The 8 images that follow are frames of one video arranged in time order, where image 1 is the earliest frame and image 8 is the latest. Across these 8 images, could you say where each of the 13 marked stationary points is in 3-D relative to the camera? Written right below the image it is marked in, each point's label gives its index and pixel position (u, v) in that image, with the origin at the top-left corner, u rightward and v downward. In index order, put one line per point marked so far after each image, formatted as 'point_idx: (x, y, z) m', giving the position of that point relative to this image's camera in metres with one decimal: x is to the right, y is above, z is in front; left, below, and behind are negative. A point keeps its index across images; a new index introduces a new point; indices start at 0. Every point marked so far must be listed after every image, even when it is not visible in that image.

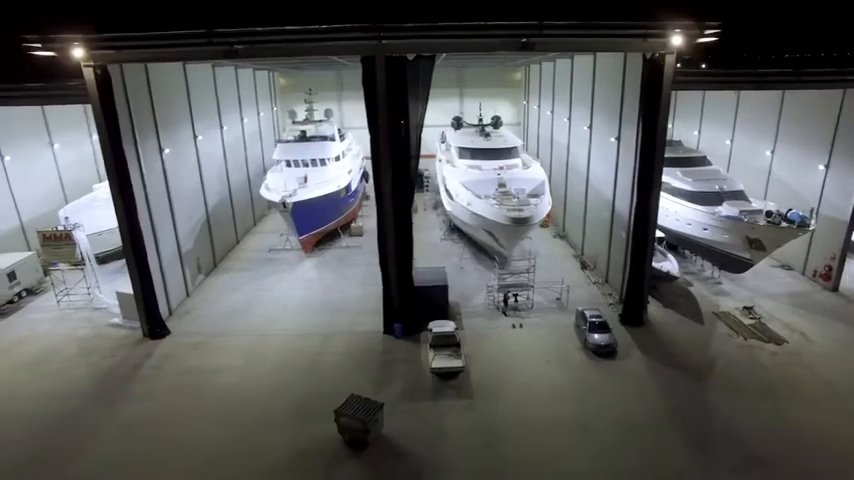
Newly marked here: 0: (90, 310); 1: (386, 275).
0: (-5.0, -1.1, +7.7) m
1: (-0.5, -0.3, +6.7) m
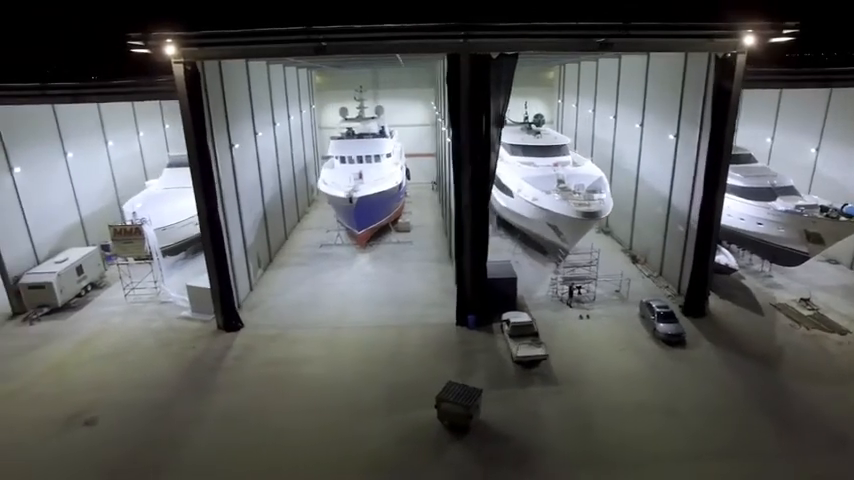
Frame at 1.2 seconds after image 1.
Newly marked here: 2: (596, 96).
0: (-4.1, -1.0, +7.8) m
1: (+0.5, -0.3, +6.9) m
2: (+3.5, +3.0, +10.5) m
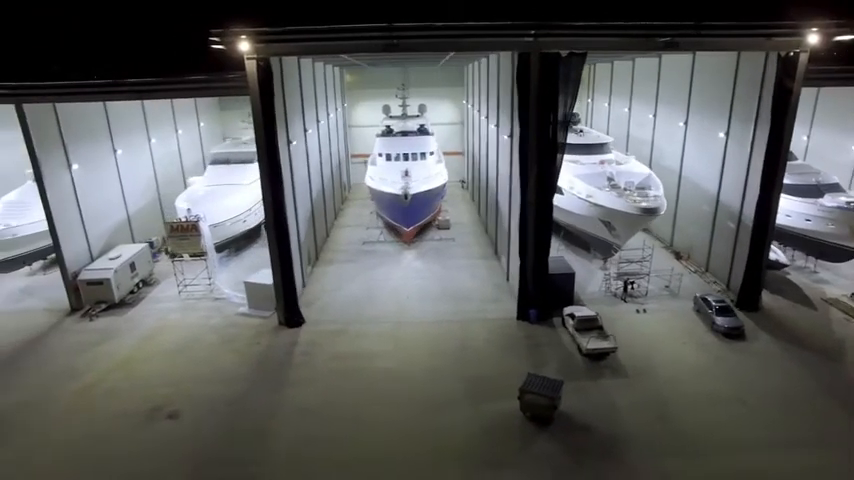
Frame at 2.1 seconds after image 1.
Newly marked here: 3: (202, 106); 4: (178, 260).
0: (-3.3, -0.9, +7.8) m
1: (+1.3, -0.2, +6.9) m
2: (+4.3, +3.0, +10.7) m
3: (-5.2, +3.1, +11.8) m
4: (-4.0, -0.3, +8.2) m
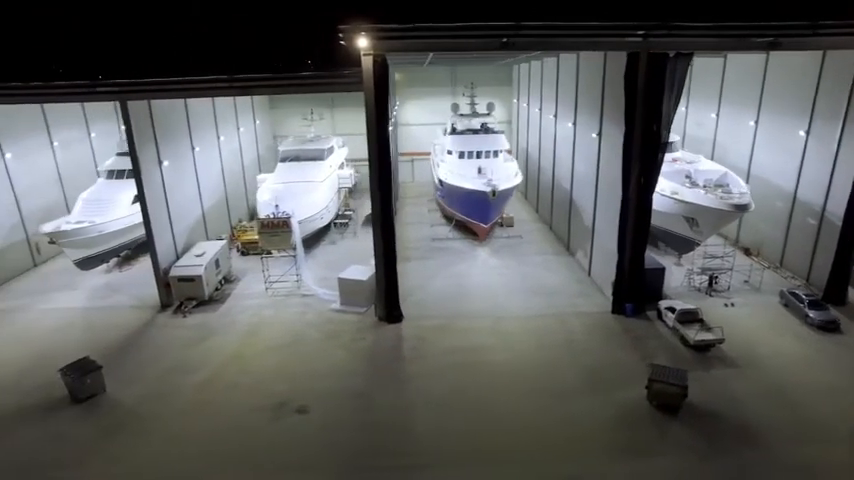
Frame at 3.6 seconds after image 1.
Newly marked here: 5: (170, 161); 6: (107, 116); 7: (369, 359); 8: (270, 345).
0: (-1.9, -0.9, +7.9) m
1: (+2.7, -0.1, +7.1) m
2: (+5.6, +3.1, +10.8) m
3: (-3.9, +3.2, +11.8) m
4: (-2.7, -0.3, +8.3) m
5: (-4.0, +1.2, +8.0) m
6: (-7.2, +2.8, +11.4) m
7: (-0.7, -1.5, +6.4) m
8: (-2.1, -1.4, +6.7) m
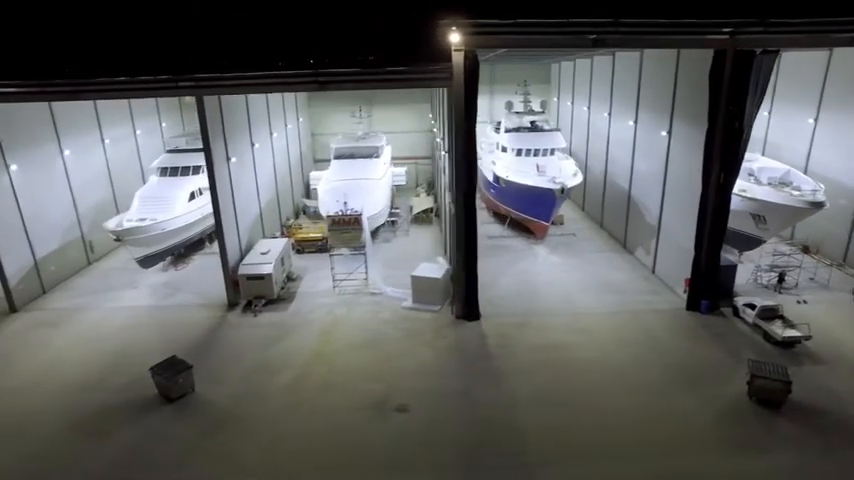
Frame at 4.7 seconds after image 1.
0: (-0.9, -0.8, +7.8) m
1: (+3.7, -0.1, +7.1) m
2: (+6.6, +3.1, +10.9) m
3: (-2.9, +3.2, +11.8) m
4: (-1.6, -0.2, +8.2) m
5: (-3.0, +1.3, +7.9) m
6: (-6.2, +2.8, +11.3) m
7: (+0.3, -1.5, +6.4) m
8: (-1.0, -1.3, +6.7) m
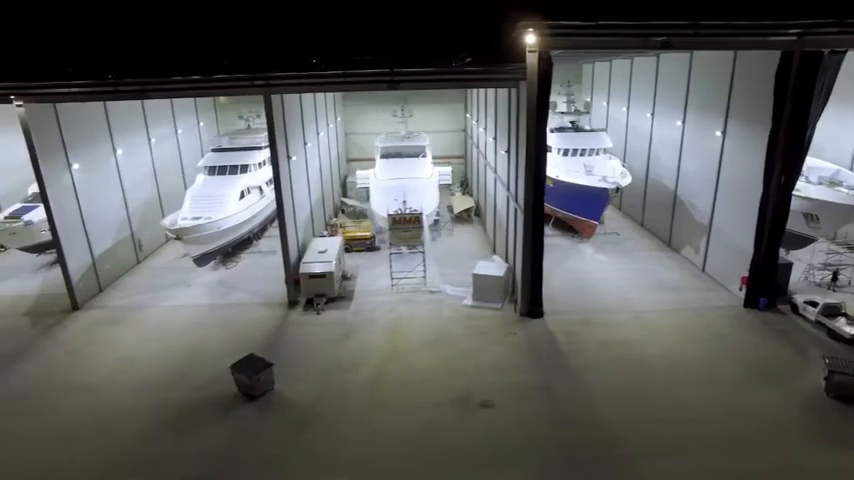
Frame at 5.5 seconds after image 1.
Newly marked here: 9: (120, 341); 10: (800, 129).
0: (0.0, -0.8, +7.9) m
1: (+4.6, -0.1, +7.1) m
2: (+7.5, +3.1, +11.0) m
3: (-2.1, +3.2, +11.8) m
4: (-0.7, -0.2, +8.2) m
5: (-2.1, +1.3, +8.0) m
6: (-5.3, +2.9, +11.3) m
7: (+1.2, -1.4, +6.4) m
8: (-0.1, -1.3, +6.7) m
9: (-4.2, -1.4, +7.0) m
10: (+4.8, +1.4, +6.6) m
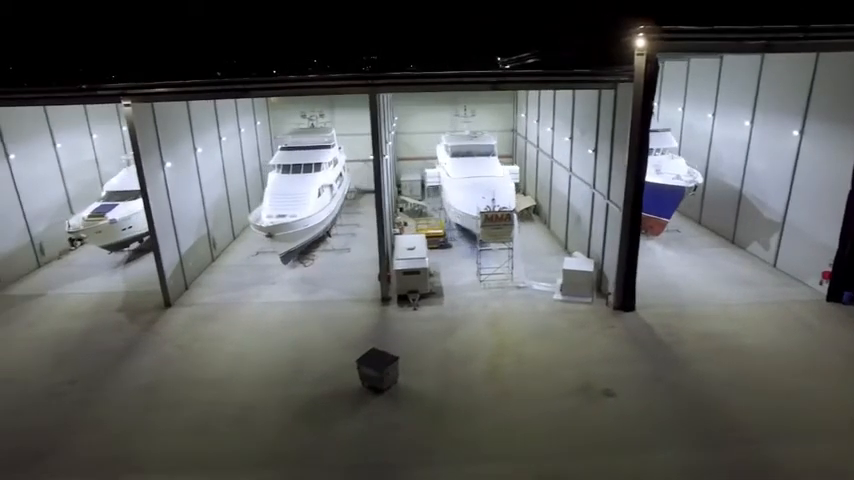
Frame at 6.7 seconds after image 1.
0: (+1.4, -0.8, +8.1) m
1: (+6.0, 0.0, +7.4) m
2: (+8.8, +3.2, +11.2) m
3: (-0.8, +3.3, +11.9) m
4: (+0.6, -0.2, +8.4) m
5: (-0.7, +1.3, +8.1) m
6: (-4.0, +2.9, +11.4) m
7: (+2.6, -1.4, +6.6) m
8: (+1.3, -1.3, +6.9) m
9: (-2.8, -1.3, +7.1) m
10: (+6.2, +1.5, +6.9) m
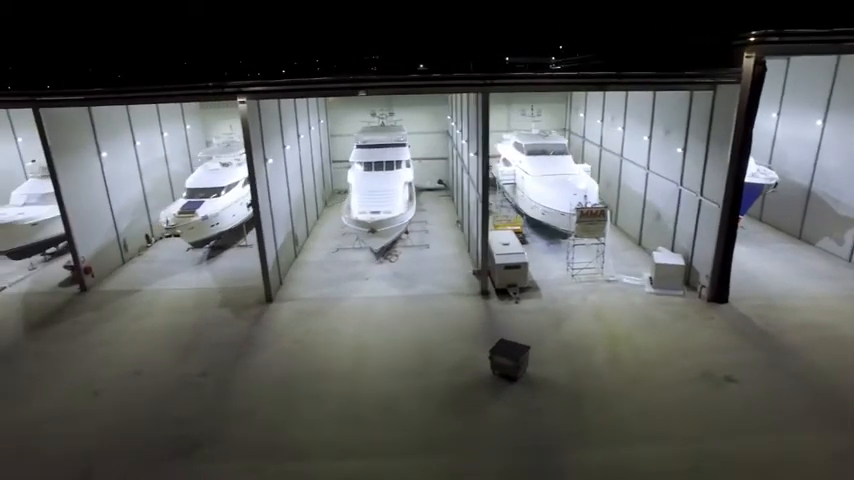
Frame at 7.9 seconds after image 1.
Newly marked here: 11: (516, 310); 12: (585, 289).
0: (+2.9, -0.7, +8.3) m
1: (+7.6, +0.1, +7.7) m
2: (+10.3, +3.3, +11.6) m
3: (+0.7, +3.3, +12.1) m
4: (+2.2, -0.1, +8.6) m
5: (+0.8, +1.4, +8.3) m
6: (-2.5, +3.0, +11.6) m
7: (+4.2, -1.3, +6.9) m
8: (+2.8, -1.2, +7.1) m
9: (-1.3, -1.3, +7.3) m
10: (+7.8, +1.6, +7.2) m
11: (+1.3, -1.0, +7.6) m
12: (+2.5, -0.8, +8.1) m
